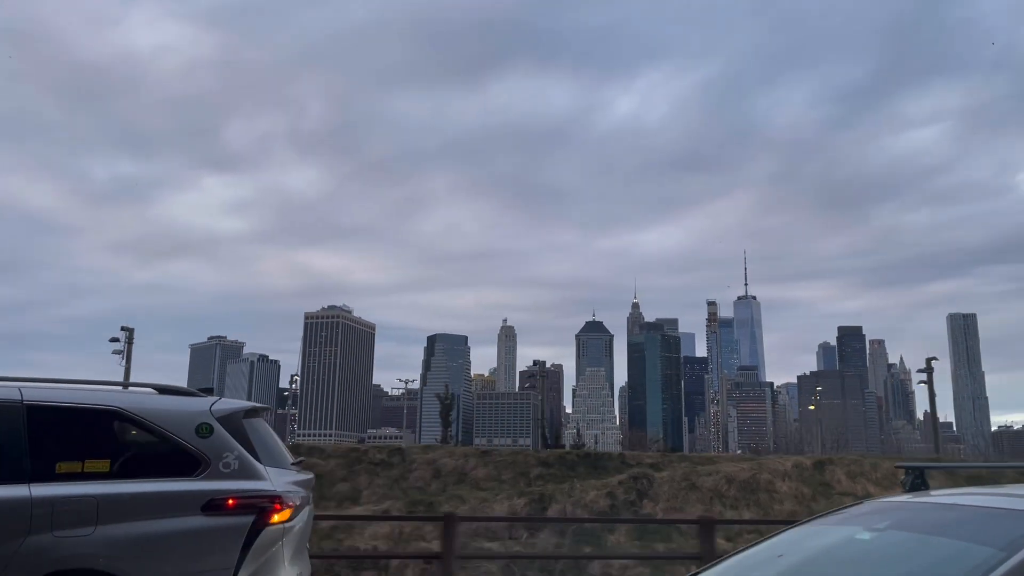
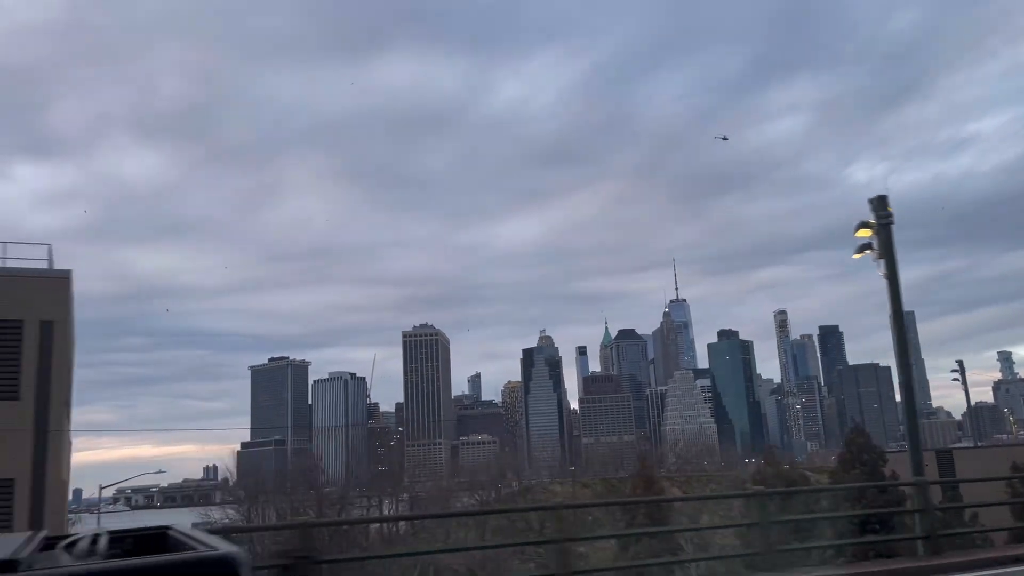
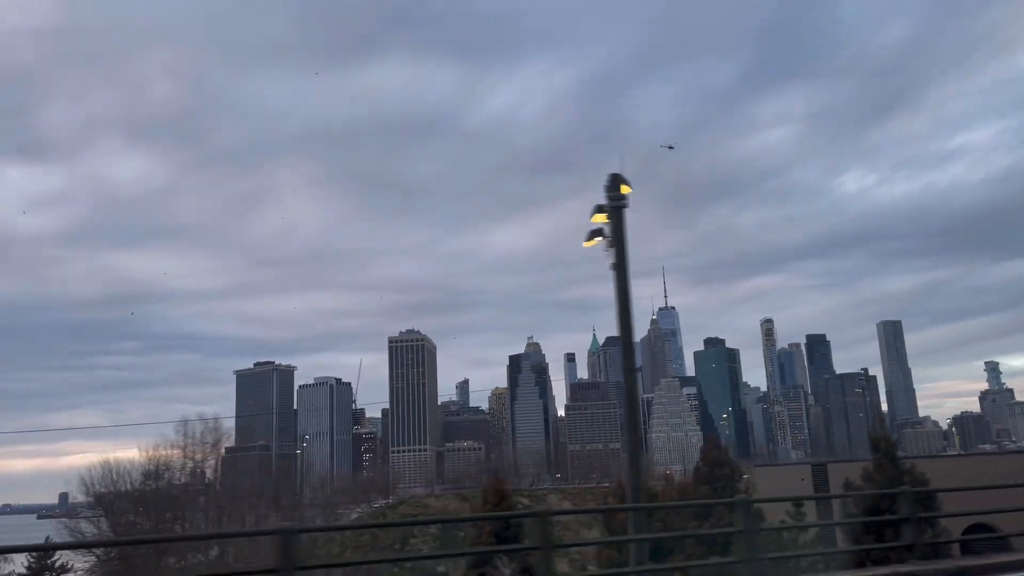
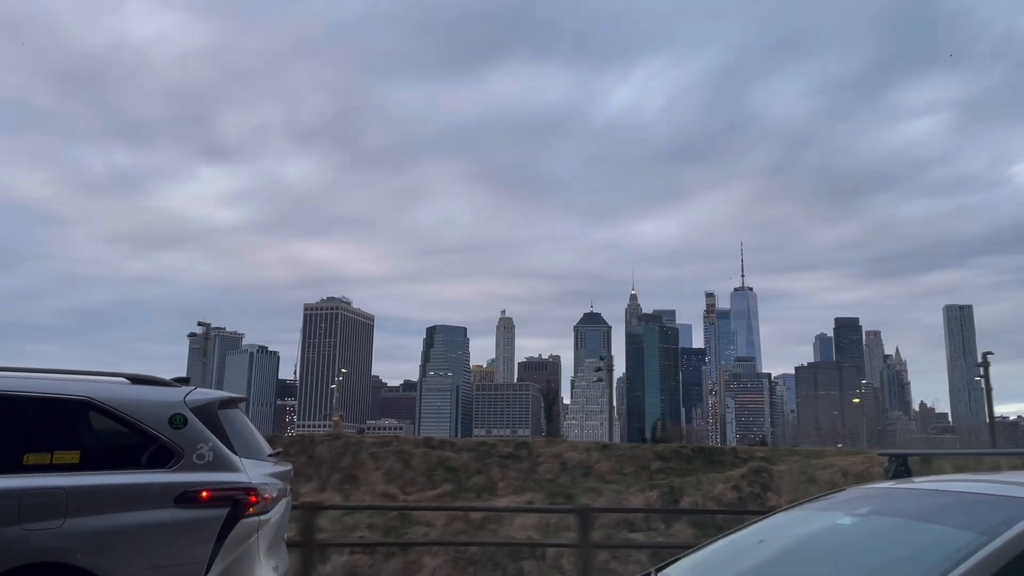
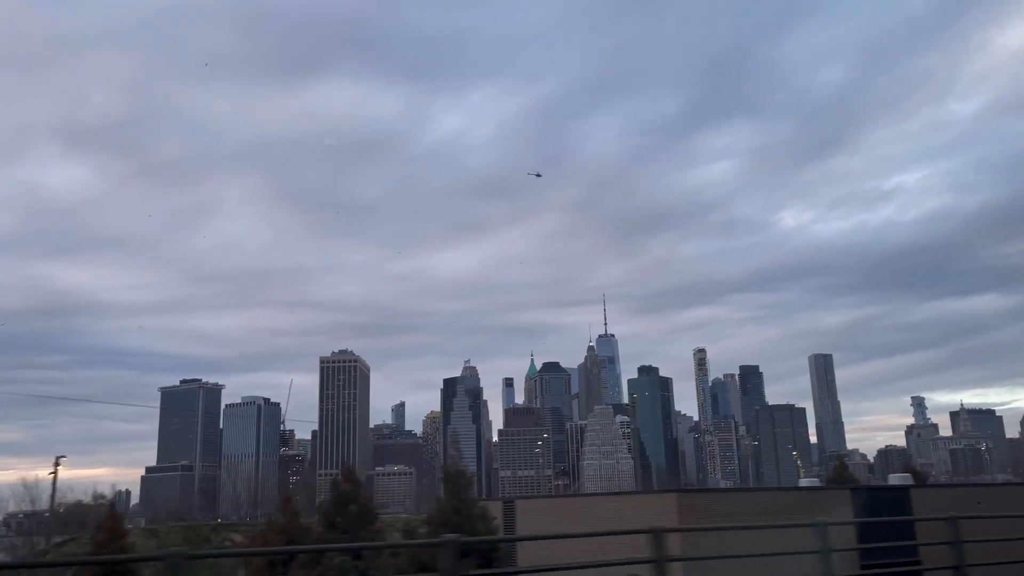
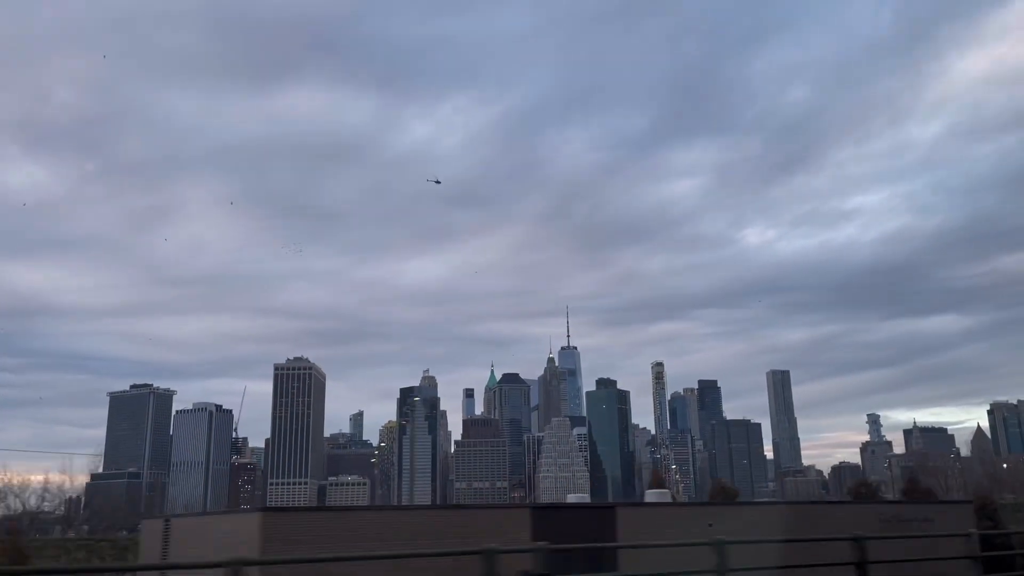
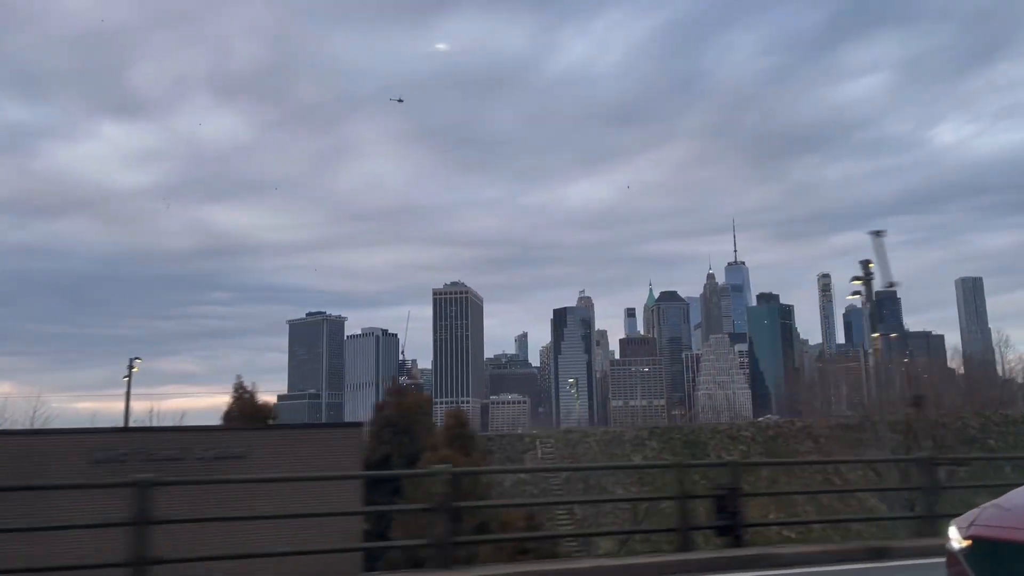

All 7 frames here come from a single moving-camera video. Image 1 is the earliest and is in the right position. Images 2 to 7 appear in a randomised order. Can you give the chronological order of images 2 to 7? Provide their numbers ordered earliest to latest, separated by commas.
4, 7, 6, 5, 3, 2
